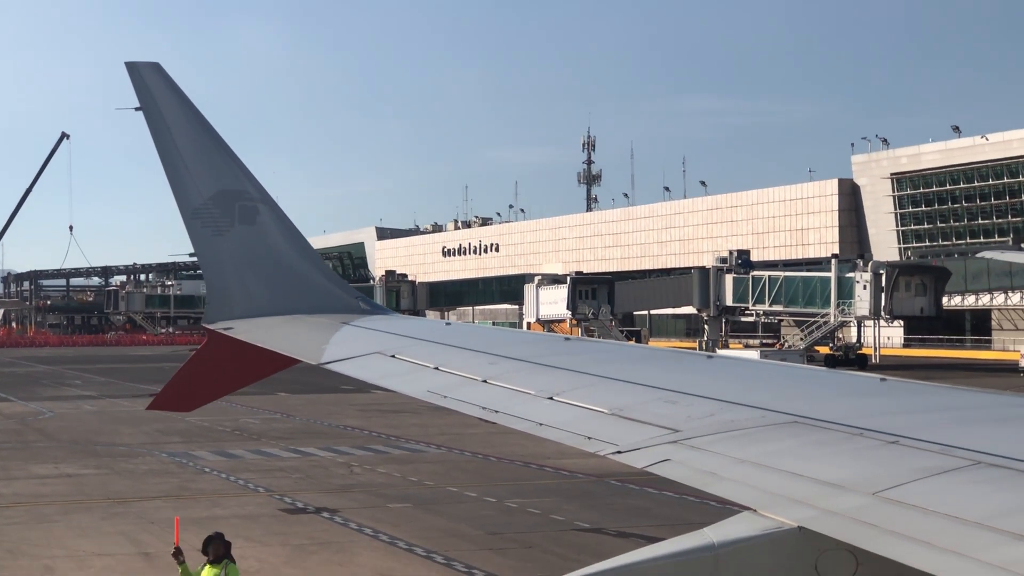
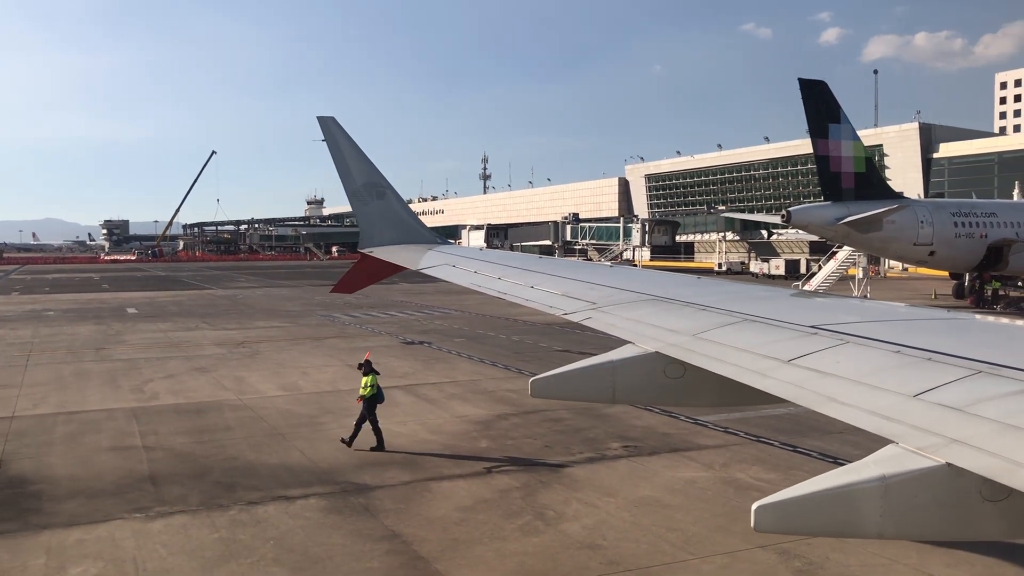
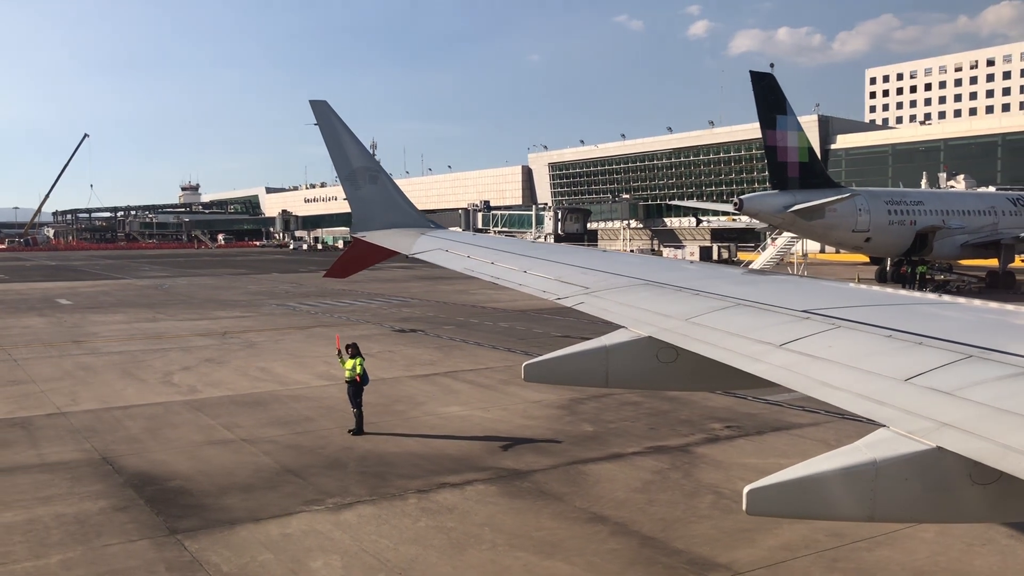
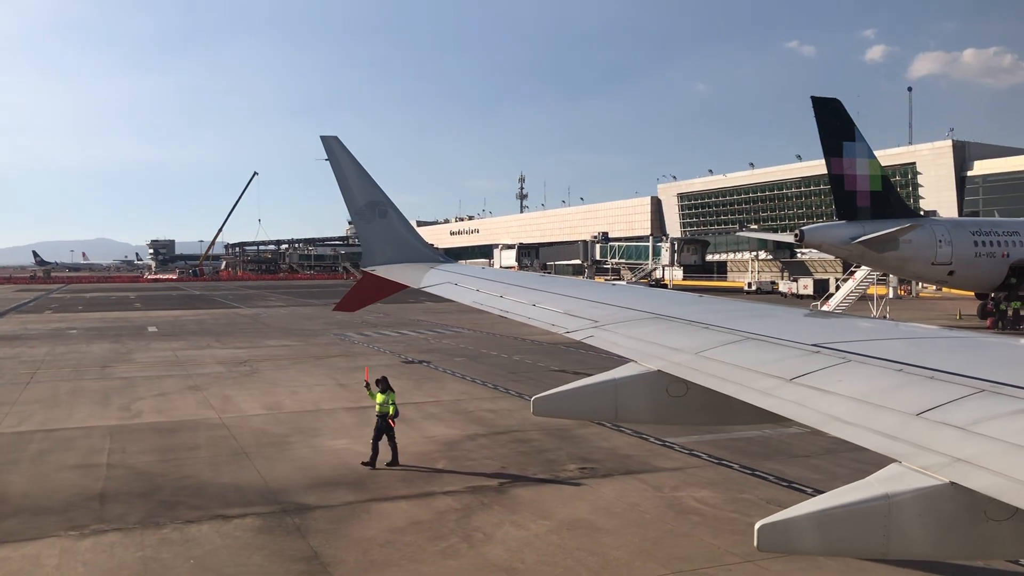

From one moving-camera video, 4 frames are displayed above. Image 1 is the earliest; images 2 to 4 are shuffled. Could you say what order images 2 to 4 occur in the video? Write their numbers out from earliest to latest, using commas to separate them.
4, 2, 3
